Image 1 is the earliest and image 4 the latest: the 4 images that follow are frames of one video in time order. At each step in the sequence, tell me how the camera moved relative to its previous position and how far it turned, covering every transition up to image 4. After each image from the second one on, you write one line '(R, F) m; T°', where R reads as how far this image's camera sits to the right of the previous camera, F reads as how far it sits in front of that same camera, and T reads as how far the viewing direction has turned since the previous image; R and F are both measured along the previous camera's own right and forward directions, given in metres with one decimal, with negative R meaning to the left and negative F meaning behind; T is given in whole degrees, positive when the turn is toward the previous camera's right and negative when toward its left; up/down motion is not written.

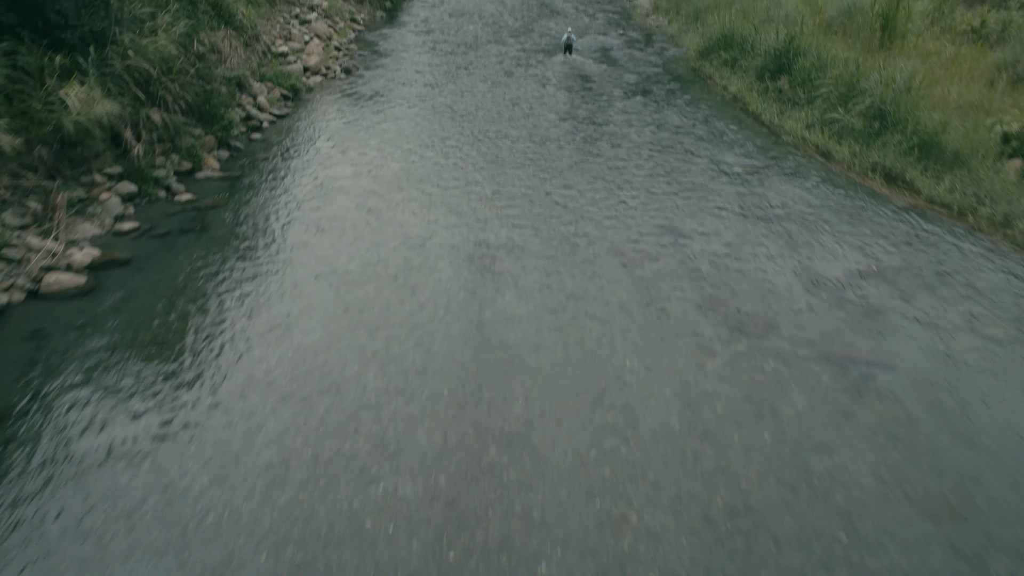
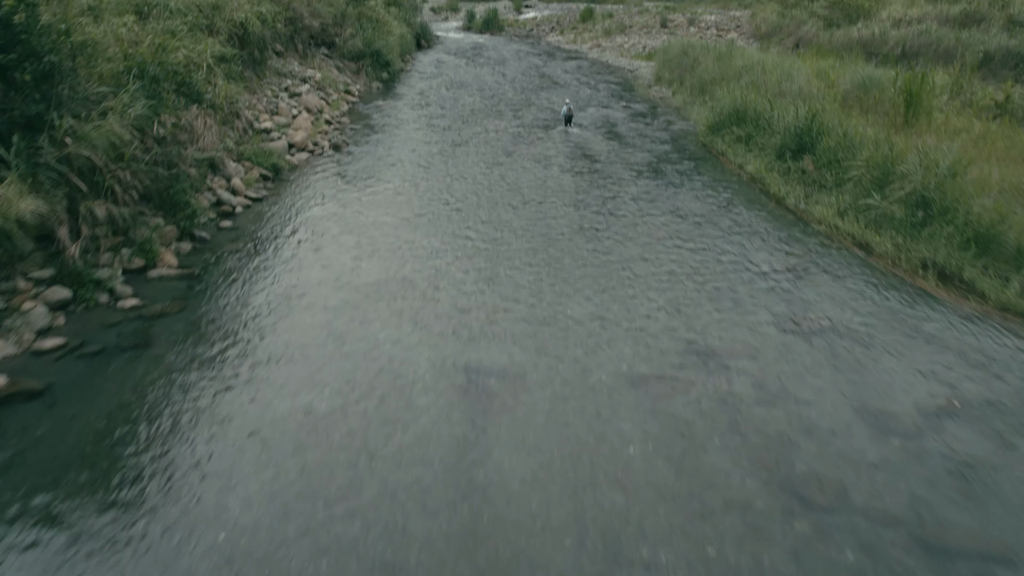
(0.0, +1.2) m; 0°
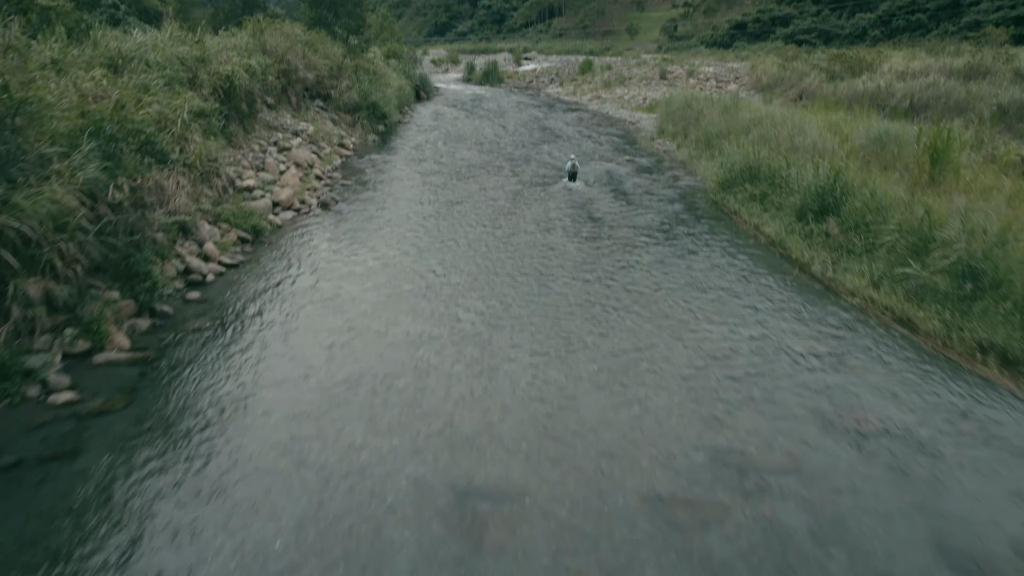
(0.0, +0.9) m; 0°
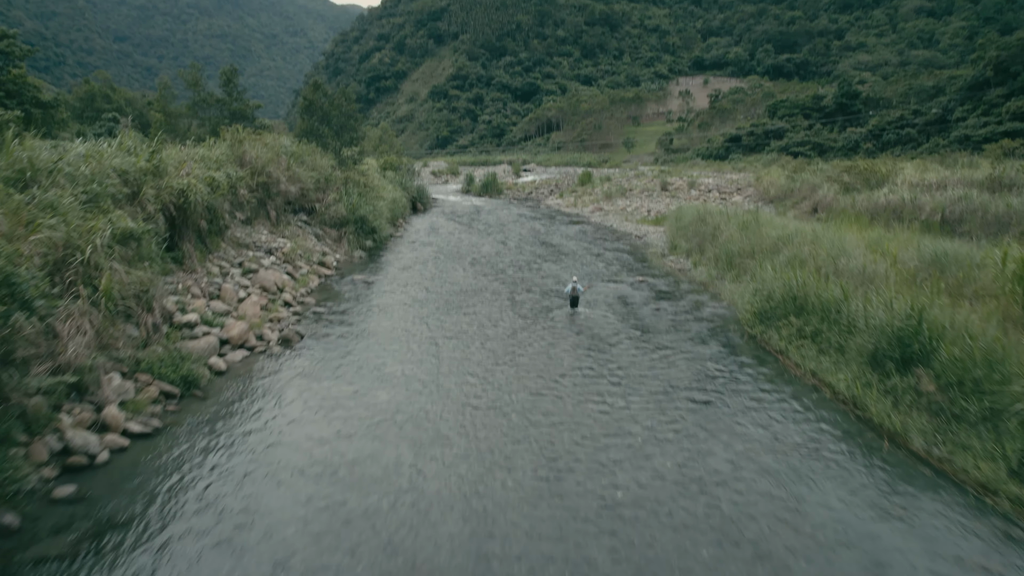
(0.0, +2.2) m; 0°
